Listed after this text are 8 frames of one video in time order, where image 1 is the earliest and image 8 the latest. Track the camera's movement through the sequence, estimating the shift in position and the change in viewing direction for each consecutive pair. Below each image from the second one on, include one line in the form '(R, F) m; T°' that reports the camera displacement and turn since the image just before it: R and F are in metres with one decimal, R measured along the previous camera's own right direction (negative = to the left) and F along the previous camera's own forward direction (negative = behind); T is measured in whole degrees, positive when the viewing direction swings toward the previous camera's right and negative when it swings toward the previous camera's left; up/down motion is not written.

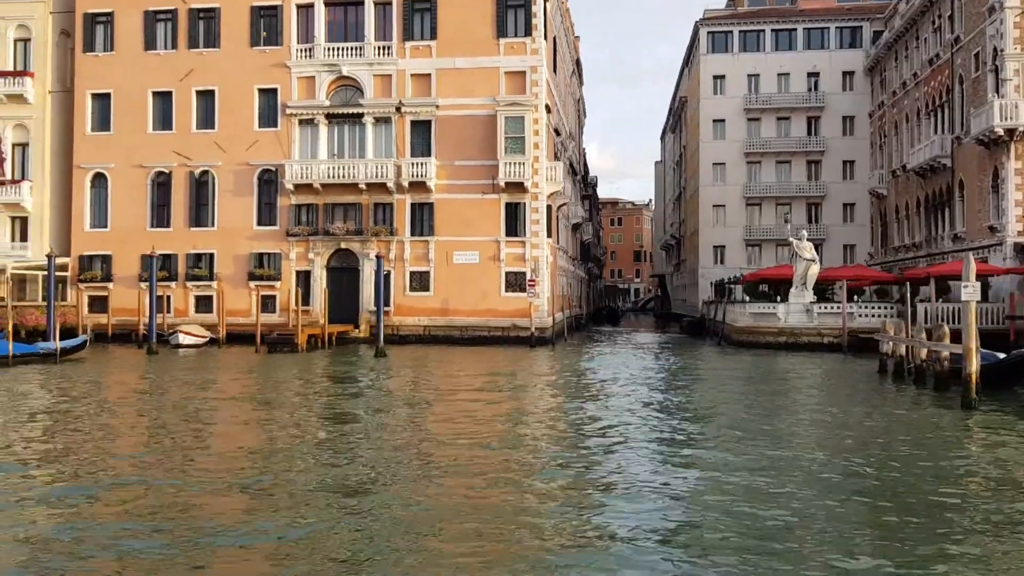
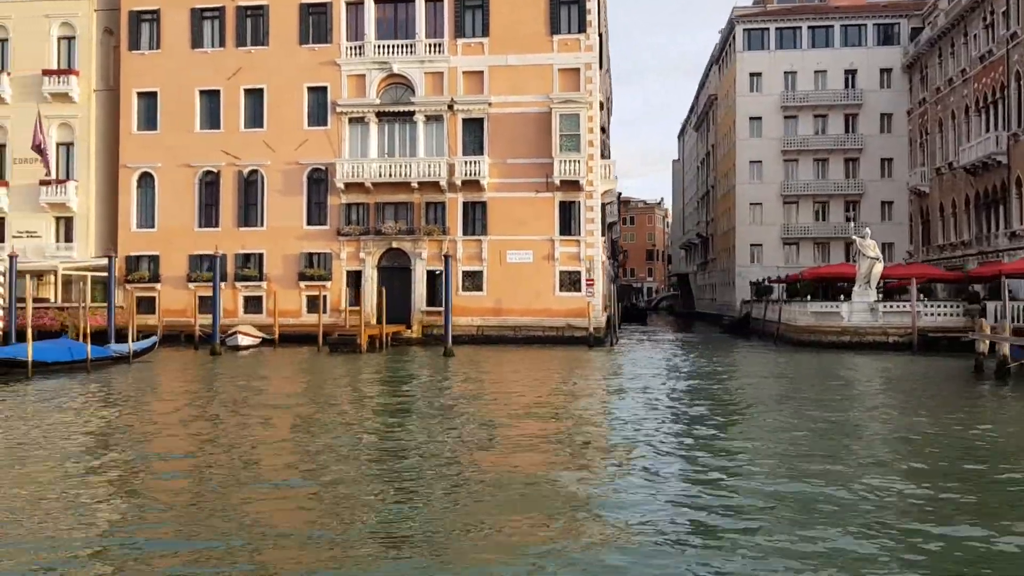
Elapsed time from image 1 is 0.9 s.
(-2.3, +0.4) m; 0°
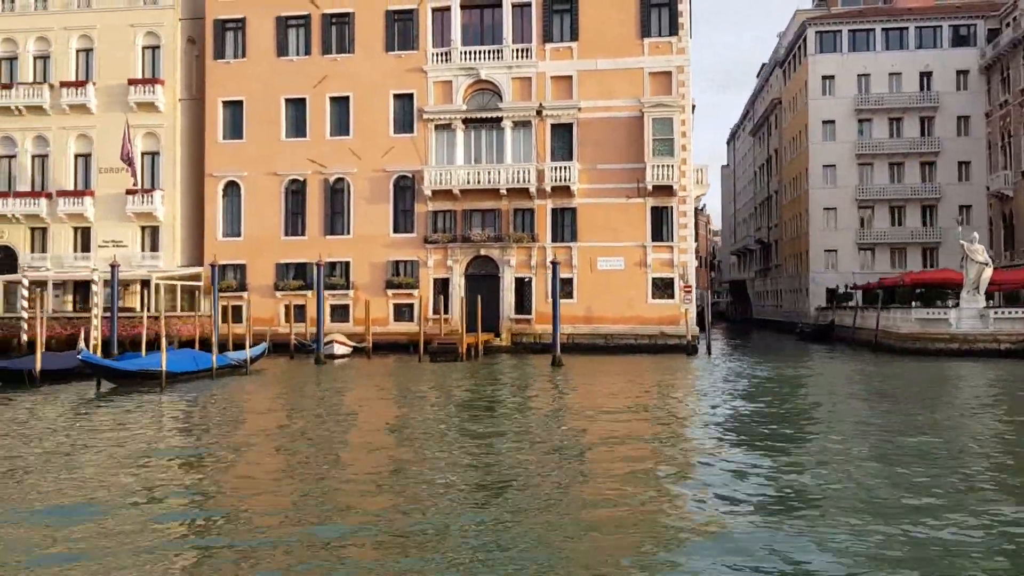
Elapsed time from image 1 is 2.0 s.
(-2.6, +0.5) m; -2°
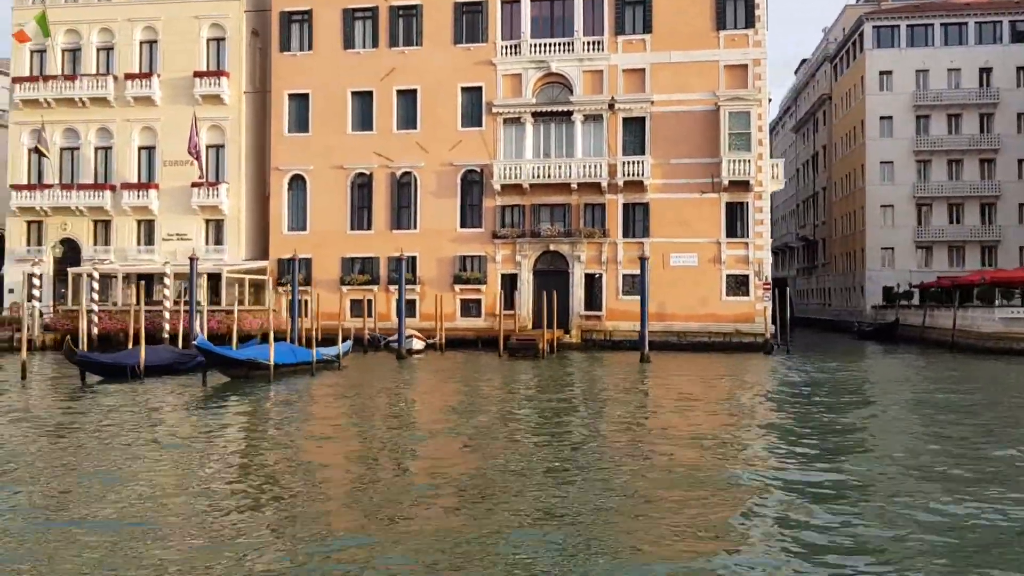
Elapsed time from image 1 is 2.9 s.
(-2.3, +0.5) m; -1°
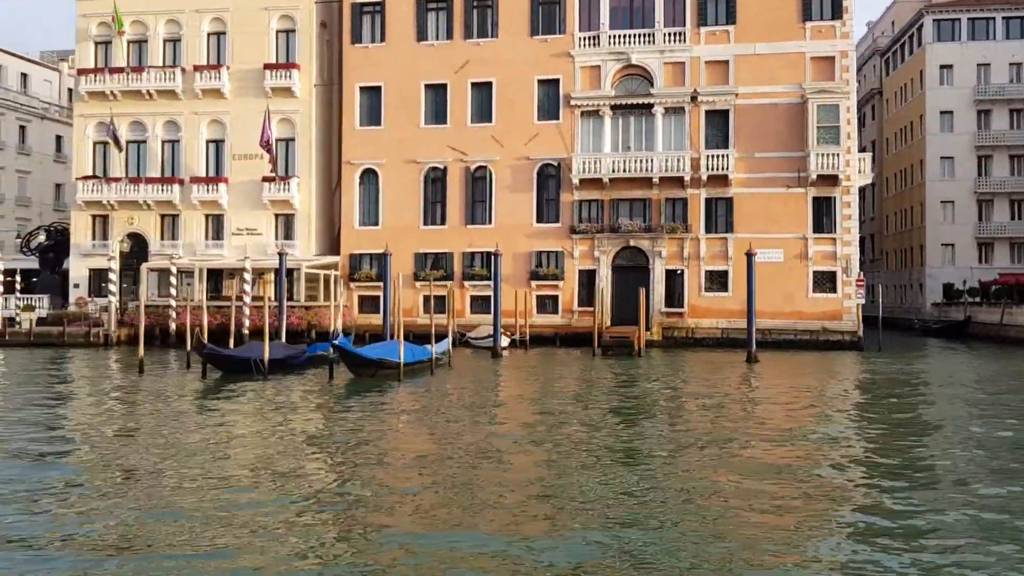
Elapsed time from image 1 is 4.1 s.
(-3.0, +0.7) m; 0°
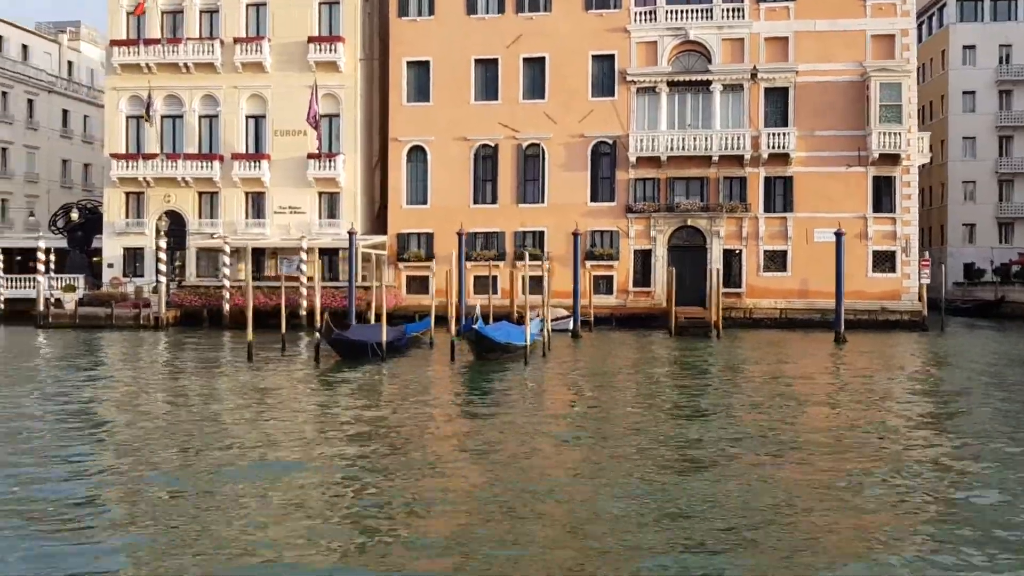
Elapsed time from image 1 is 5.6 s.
(-3.6, +0.7) m; +2°
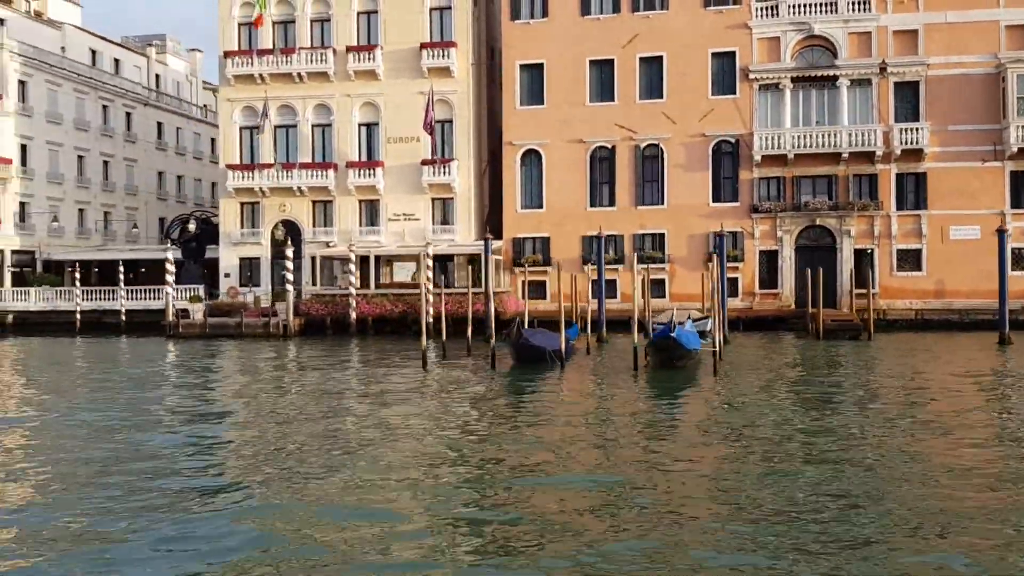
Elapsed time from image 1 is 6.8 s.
(-3.0, +0.4) m; -3°
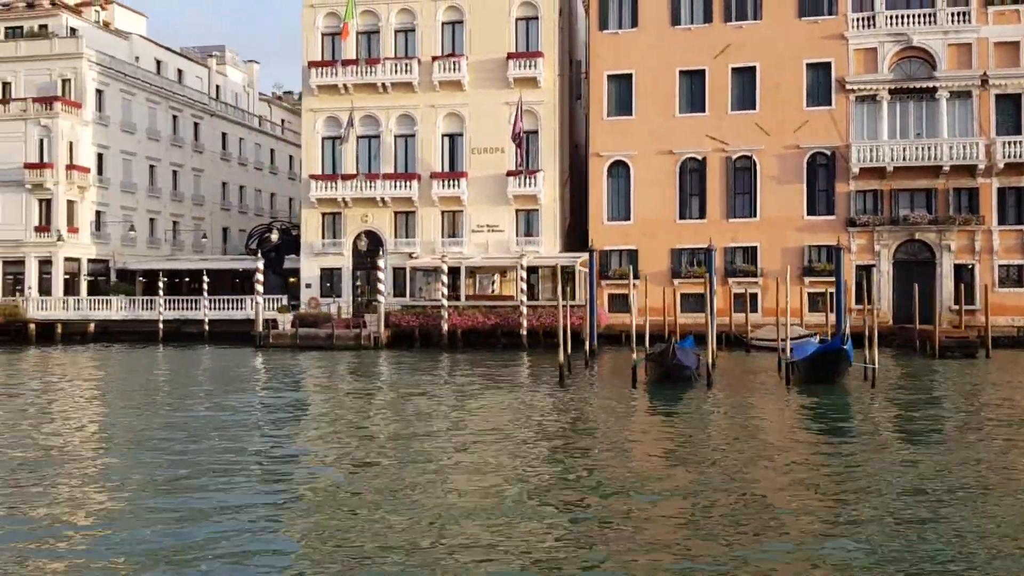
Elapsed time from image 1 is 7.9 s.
(-2.6, +0.5) m; -1°
